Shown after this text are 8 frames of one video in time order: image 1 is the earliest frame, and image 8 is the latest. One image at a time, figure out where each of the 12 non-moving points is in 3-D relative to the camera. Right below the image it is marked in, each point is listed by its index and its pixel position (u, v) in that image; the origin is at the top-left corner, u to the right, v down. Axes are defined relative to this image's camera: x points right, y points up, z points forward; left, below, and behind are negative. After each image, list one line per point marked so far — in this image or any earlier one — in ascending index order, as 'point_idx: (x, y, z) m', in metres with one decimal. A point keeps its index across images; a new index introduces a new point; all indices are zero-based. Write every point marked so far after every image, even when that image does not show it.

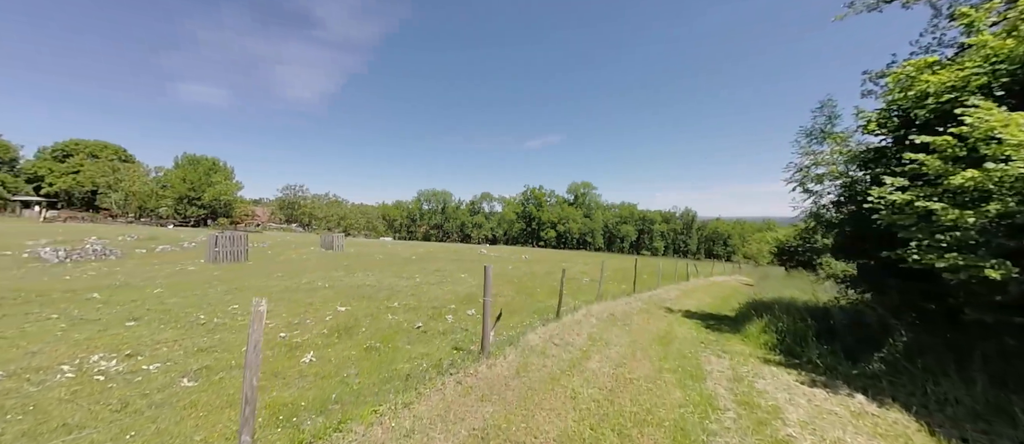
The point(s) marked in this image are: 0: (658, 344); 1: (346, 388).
0: (+4.4, -3.7, +10.3) m
1: (-3.2, -3.2, +6.5) m
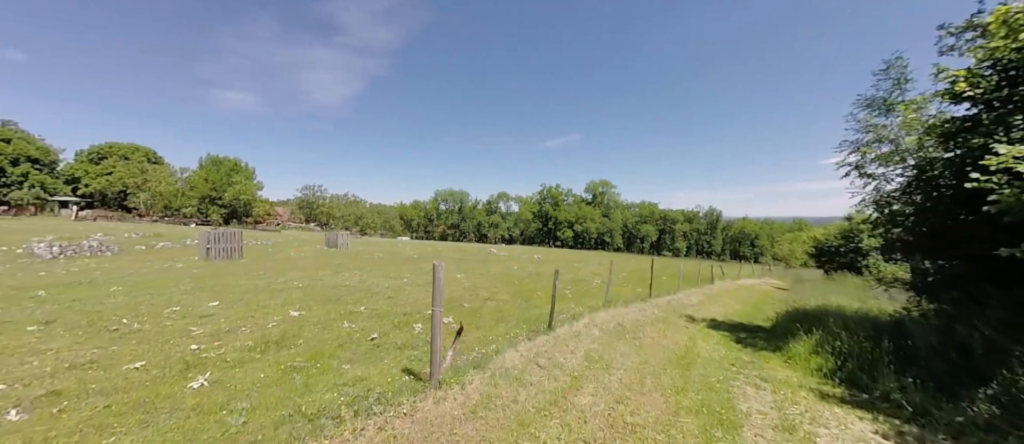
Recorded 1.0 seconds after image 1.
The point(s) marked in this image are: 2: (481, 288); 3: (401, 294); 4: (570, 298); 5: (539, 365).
0: (+3.8, -3.4, +8.0) m
1: (-4.0, -2.9, +4.6) m
2: (-1.5, -3.1, +16.0) m
3: (-4.5, -2.9, +13.6) m
4: (+2.6, -3.4, +15.2) m
5: (+0.6, -3.2, +7.5) m
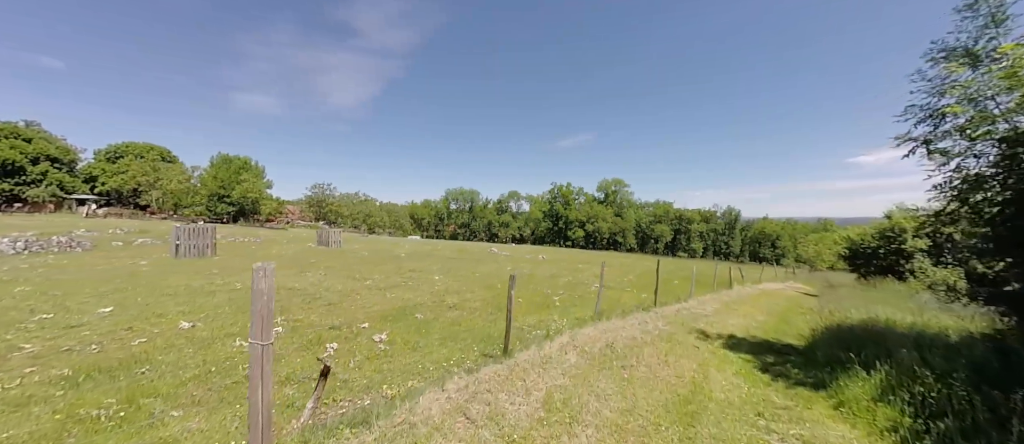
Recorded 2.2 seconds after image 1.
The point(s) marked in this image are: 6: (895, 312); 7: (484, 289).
0: (+2.6, -3.2, +5.4) m
1: (-5.4, -2.6, +2.3) m
2: (-2.4, -2.9, +13.6) m
3: (-5.5, -2.6, +11.4) m
4: (+1.6, -3.1, +12.7) m
5: (-0.7, -2.9, +5.1) m
6: (+16.6, -3.8, +14.6) m
7: (-1.2, -3.0, +14.9) m
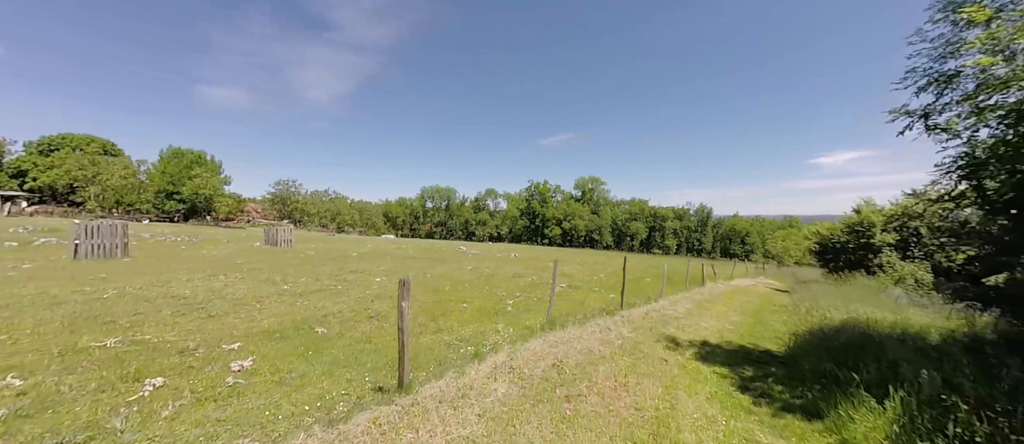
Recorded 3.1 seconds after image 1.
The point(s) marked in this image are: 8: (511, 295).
0: (+1.2, -2.9, +3.6) m
1: (-6.6, -2.4, +0.1) m
2: (-4.3, -2.6, +11.5) m
3: (-7.3, -2.4, +9.1) m
4: (-0.2, -2.9, +10.8) m
5: (-2.1, -2.7, +3.1) m
6: (+14.6, -3.5, +13.7) m
7: (-3.2, -2.7, +12.9) m
8: (-0.1, -2.9, +13.5) m
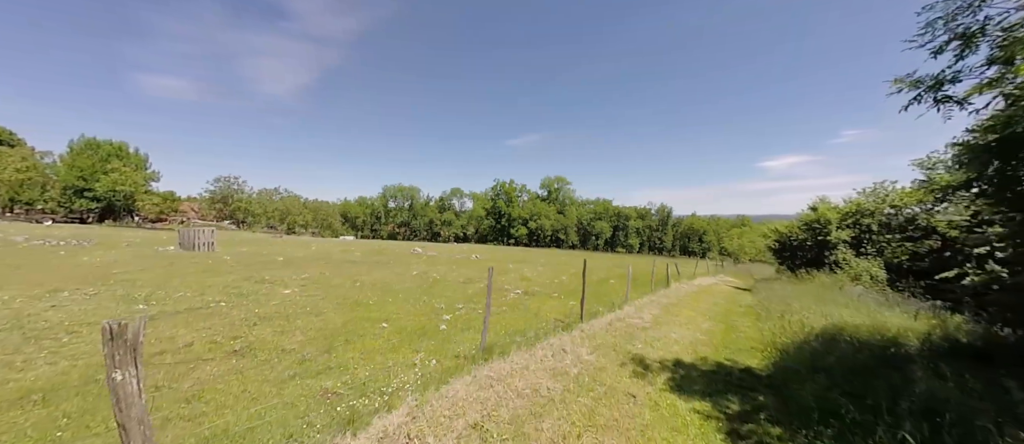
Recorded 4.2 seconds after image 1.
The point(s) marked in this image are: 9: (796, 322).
0: (+0.1, -2.8, +1.5) m
1: (-7.3, -2.3, -2.8) m
2: (-6.1, -2.5, +8.9) m
3: (-8.8, -2.3, +6.1) m
4: (-1.9, -2.8, +8.5) m
5: (-3.0, -2.6, +0.7) m
6: (+12.6, -3.3, +12.8) m
7: (-5.1, -2.6, +10.3) m
8: (-2.0, -2.8, +11.2) m
9: (+9.2, -3.3, +10.9) m
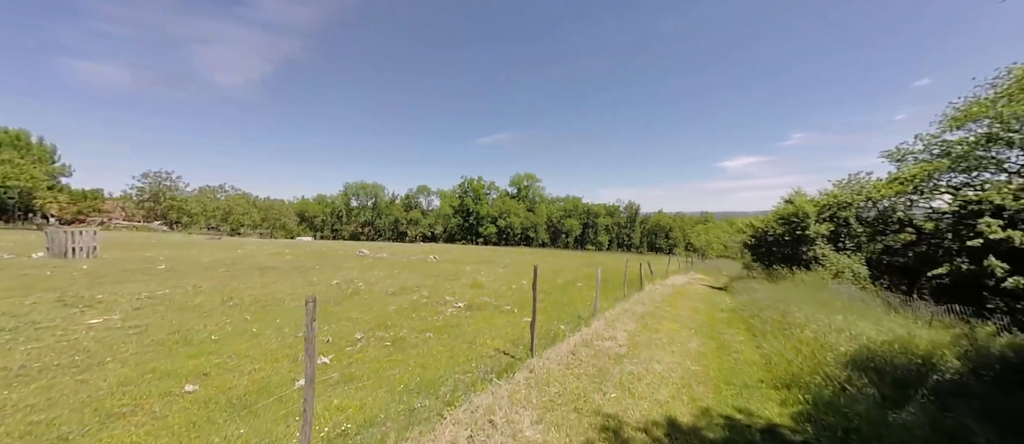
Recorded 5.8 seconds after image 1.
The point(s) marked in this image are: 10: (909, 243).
0: (-0.8, -2.7, -1.7) m
1: (-7.9, -2.2, -6.6) m
2: (-7.7, -2.4, +5.1) m
3: (-10.1, -2.2, +2.1) m
4: (-3.5, -2.6, +5.1) m
5: (-3.9, -2.4, -2.9) m
6: (+10.7, -3.0, +10.5) m
7: (-6.8, -2.4, +6.6) m
8: (-3.8, -2.7, +7.7) m
9: (+7.4, -3.0, +8.4) m
10: (+20.9, -1.1, +17.7) m
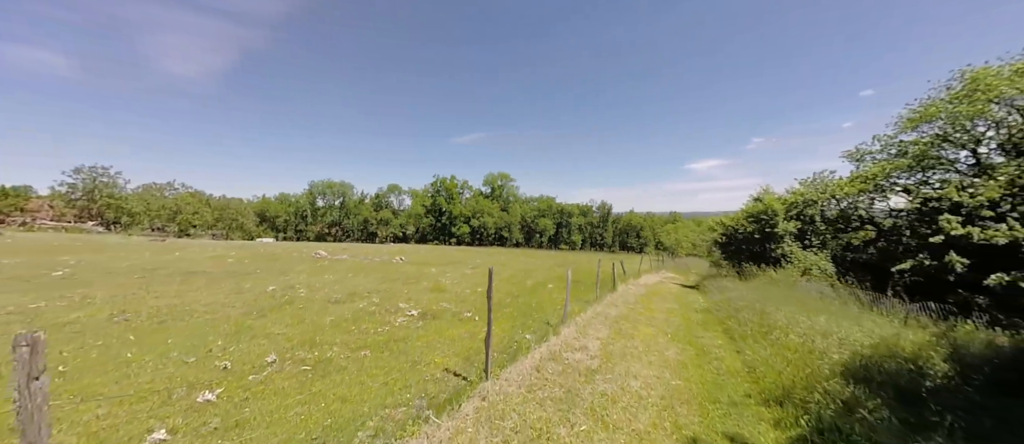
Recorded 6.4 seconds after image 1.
0: (-1.0, -2.5, -3.1) m
1: (-7.7, -2.1, -8.5) m
2: (-8.3, -2.3, +3.2) m
3: (-10.6, -2.1, +0.1) m
4: (-4.2, -2.5, +3.5) m
5: (-4.0, -2.3, -4.4) m
6: (+9.5, -2.9, +10.0) m
7: (-7.6, -2.3, +4.8) m
8: (-4.7, -2.5, +6.2) m
9: (+6.5, -2.8, +7.6) m
10: (+19.2, -1.0, +17.9) m
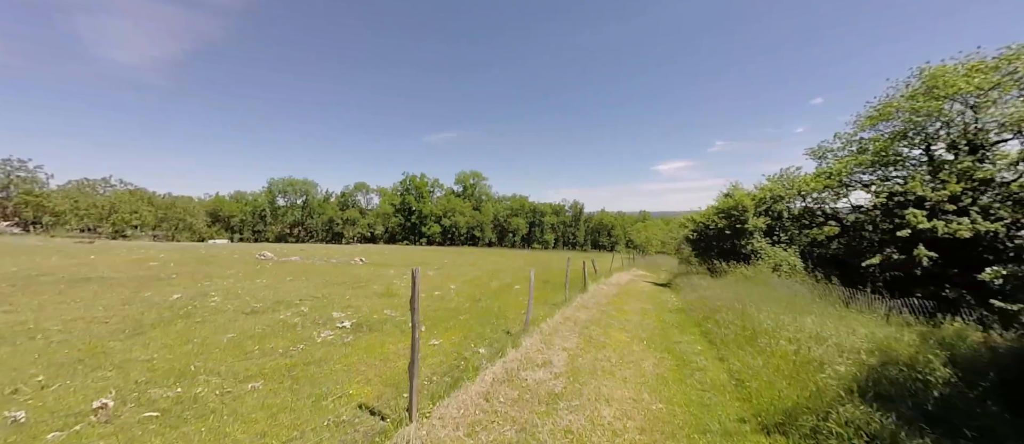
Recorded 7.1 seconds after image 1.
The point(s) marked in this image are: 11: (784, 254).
0: (-1.2, -2.3, -4.6) m
1: (-7.4, -1.9, -10.5) m
2: (-9.0, -2.1, +1.1) m
3: (-11.0, -1.9, -2.2) m
4: (-4.9, -2.3, +1.7) m
5: (-4.1, -2.1, -6.2) m
6: (+8.3, -2.6, +9.2) m
7: (-8.3, -2.2, +2.7) m
8: (-5.6, -2.4, +4.3) m
9: (+5.5, -2.6, +6.6) m
10: (+17.3, -0.7, +17.9) m
11: (+15.6, -1.8, +19.3) m
